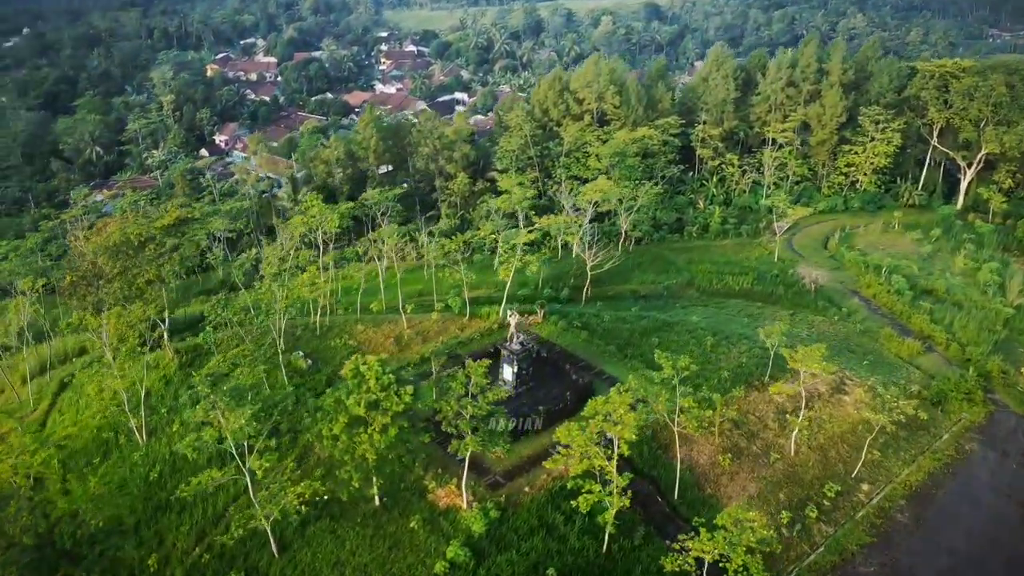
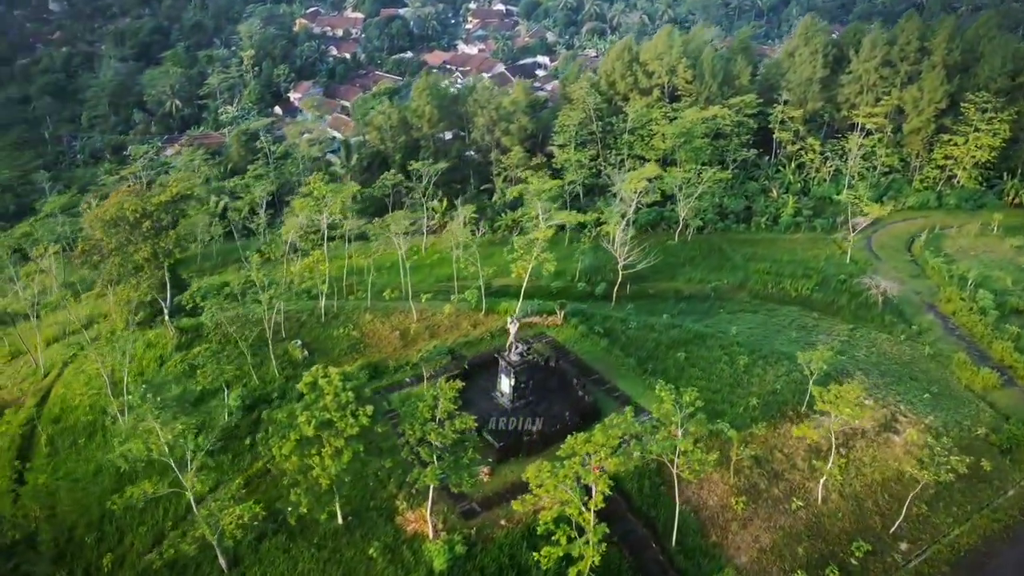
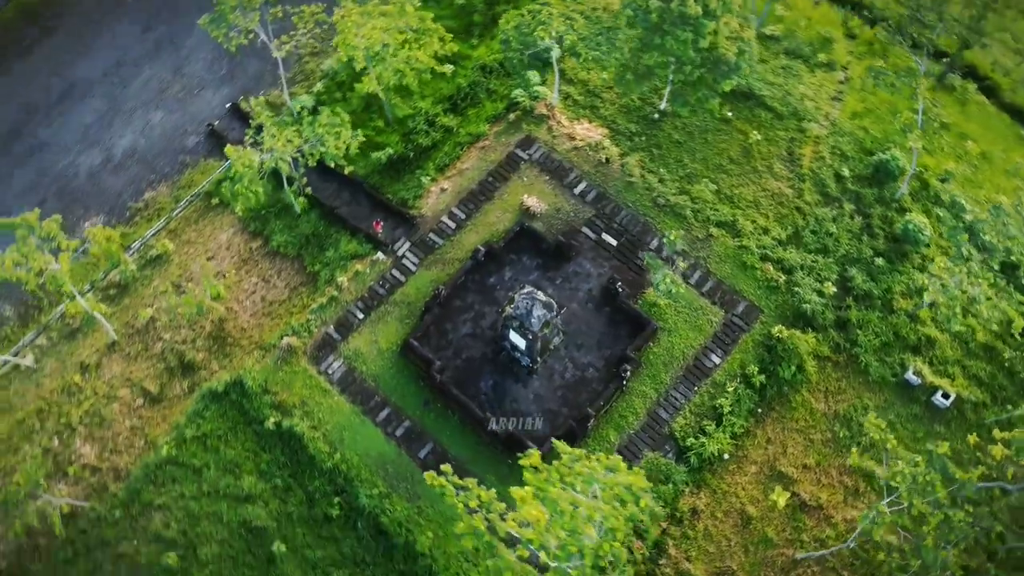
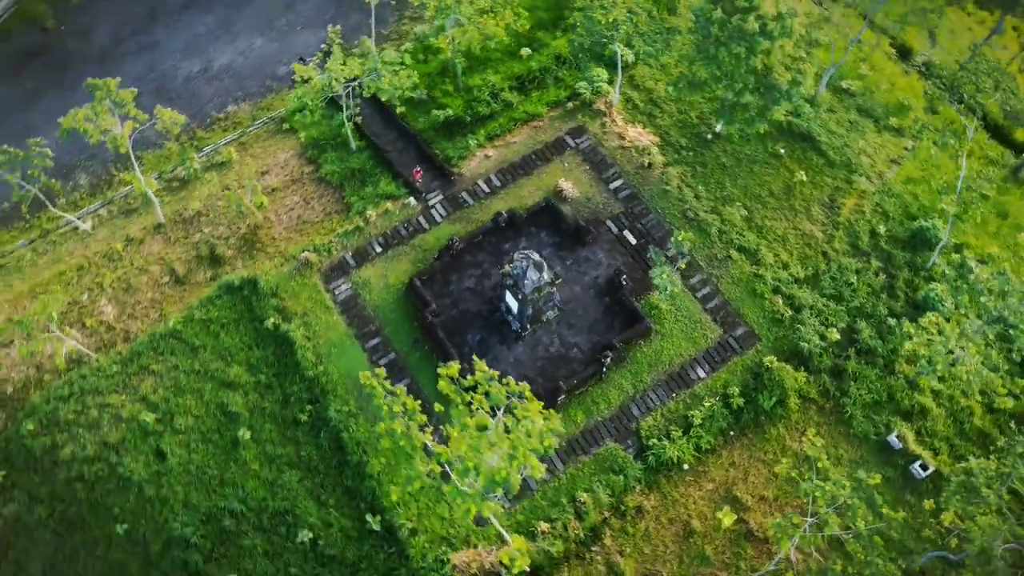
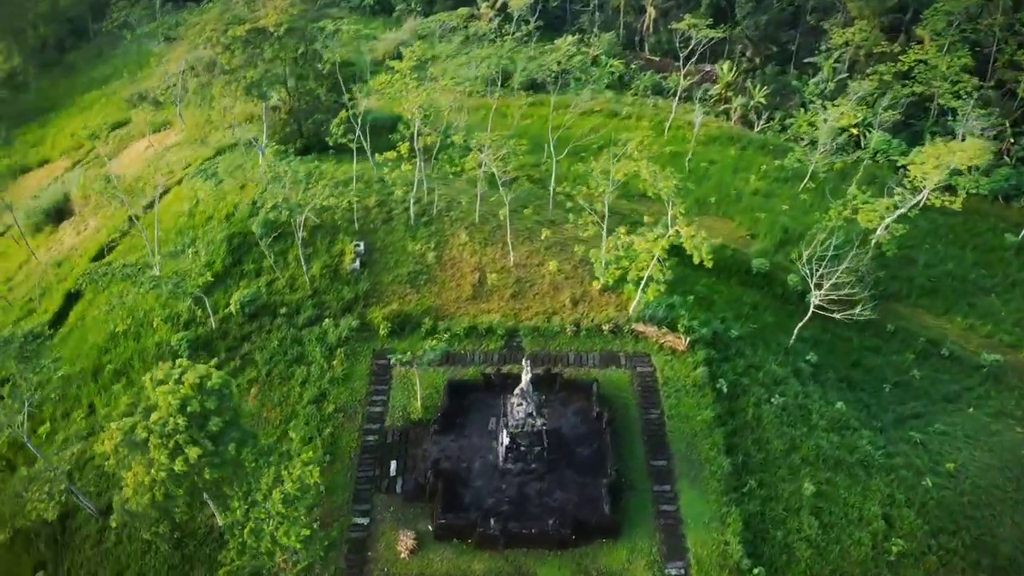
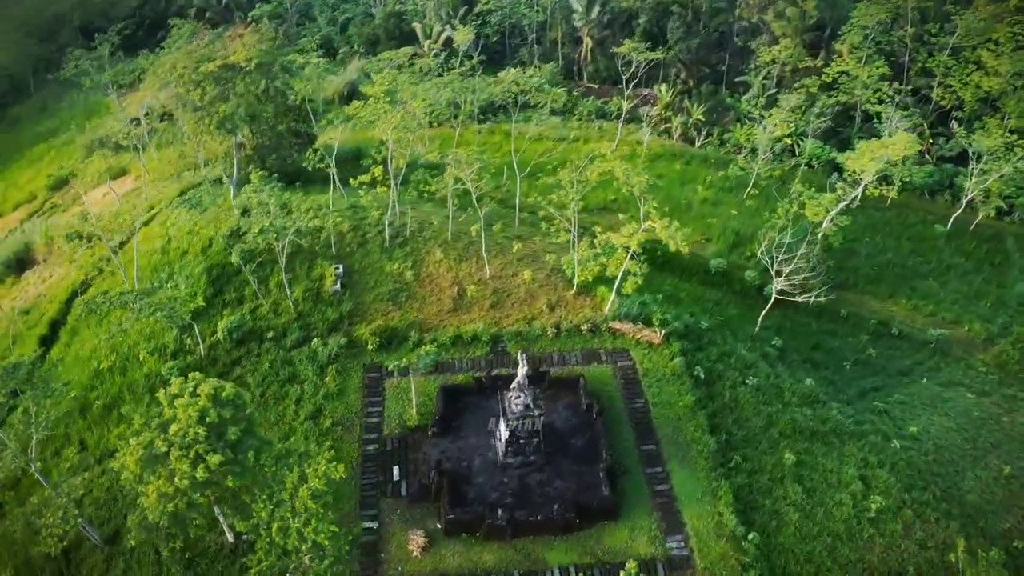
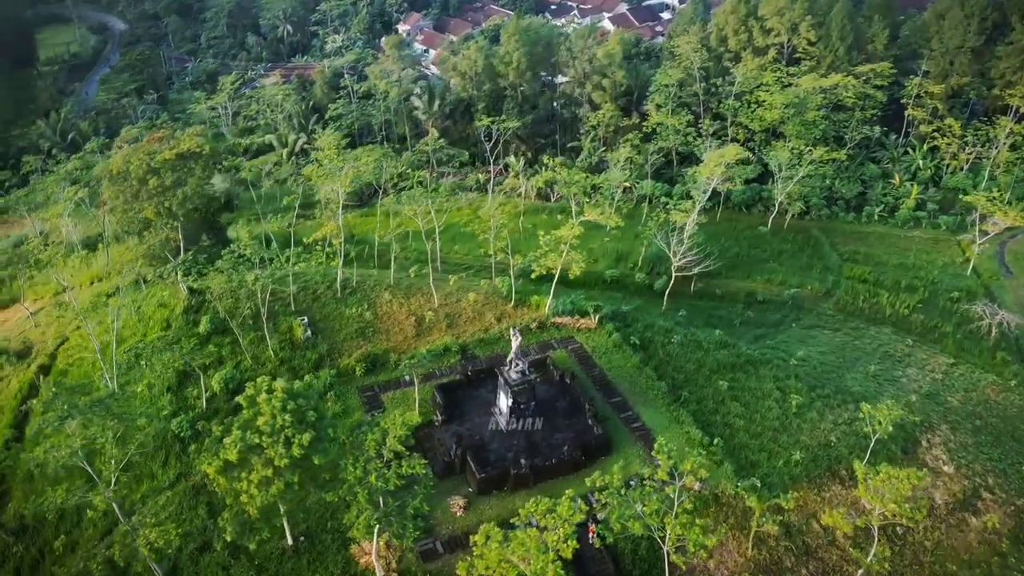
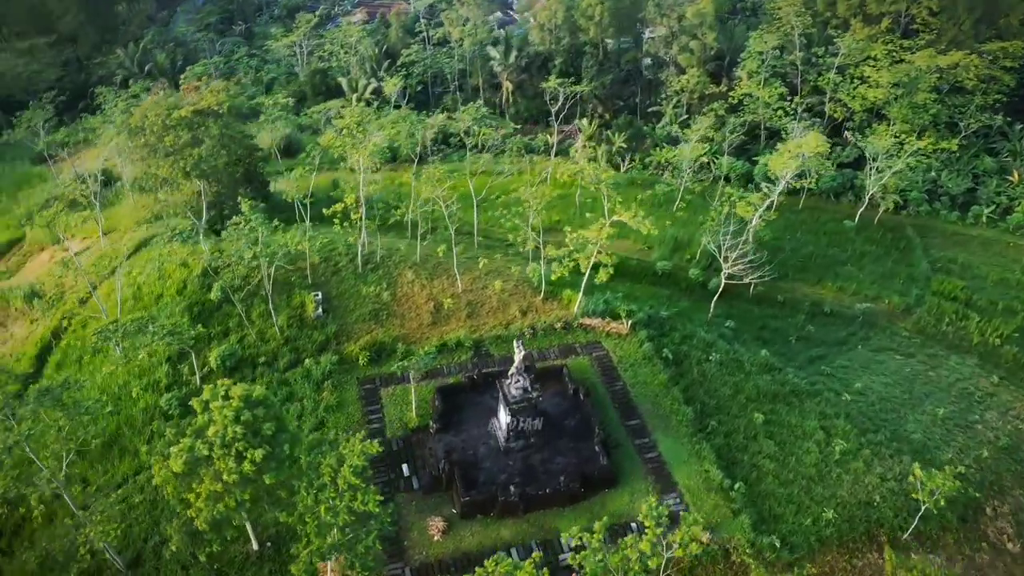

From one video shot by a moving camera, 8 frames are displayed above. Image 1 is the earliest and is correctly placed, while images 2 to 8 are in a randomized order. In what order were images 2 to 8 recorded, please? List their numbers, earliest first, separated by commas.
2, 7, 8, 6, 5, 3, 4
